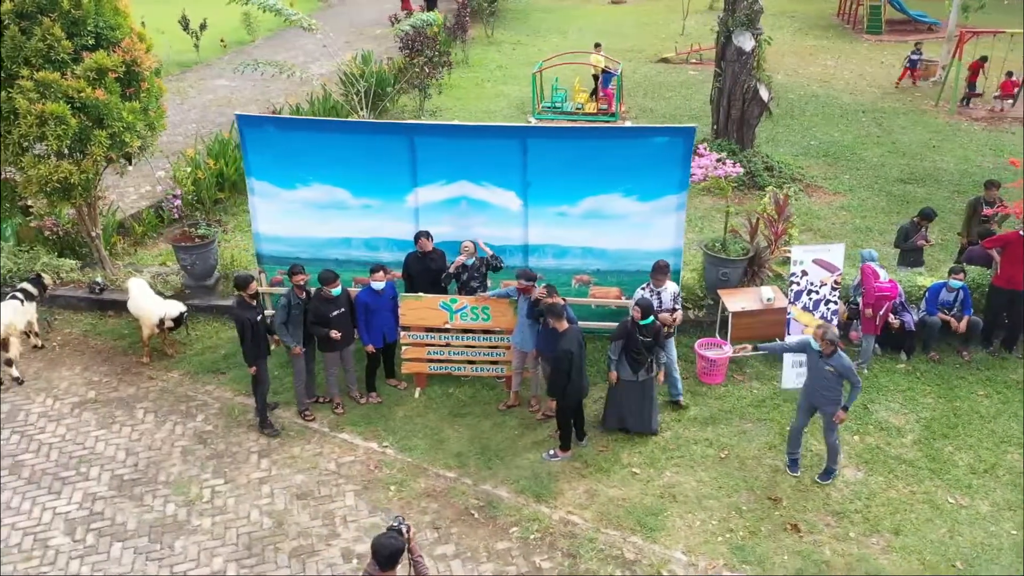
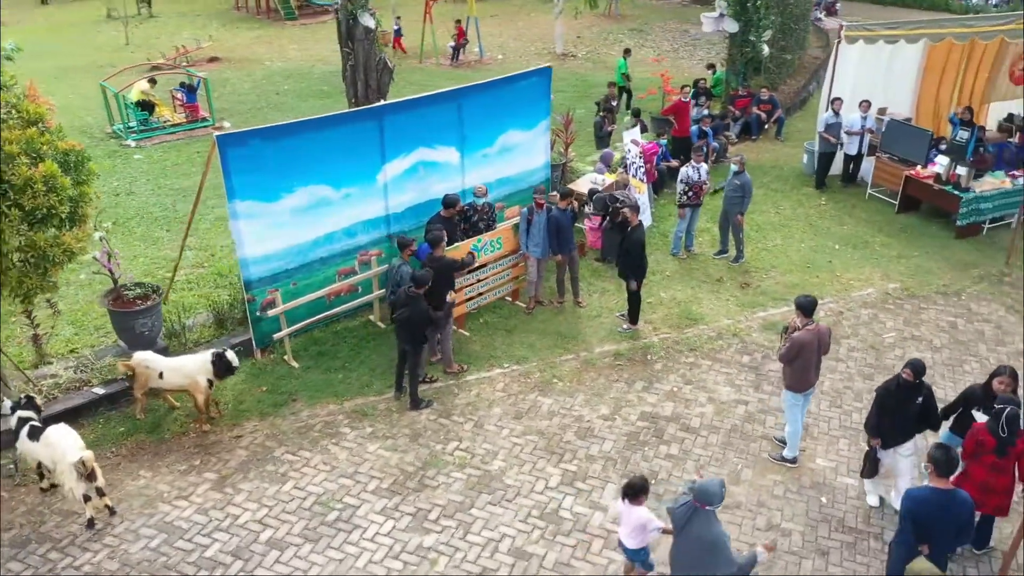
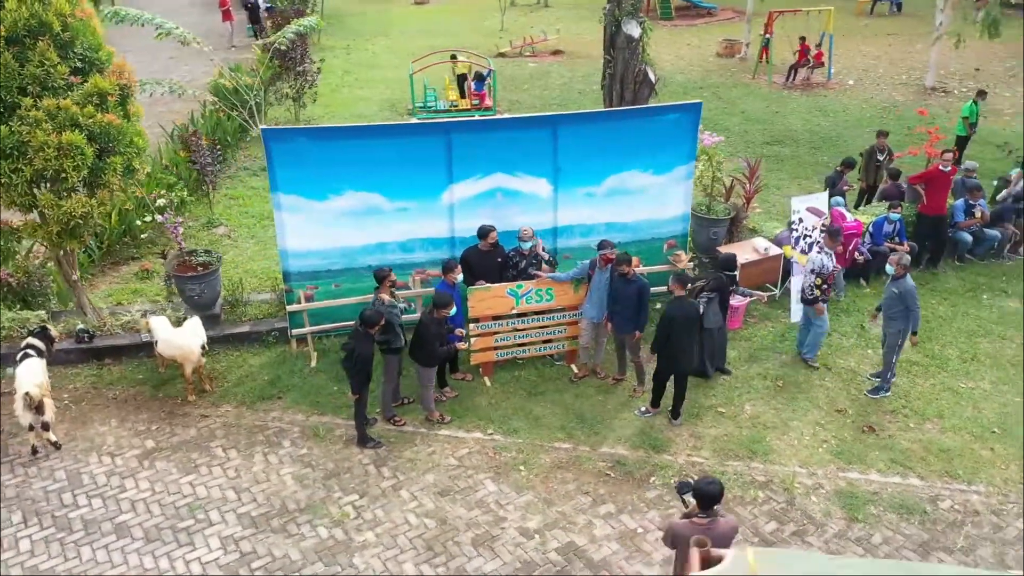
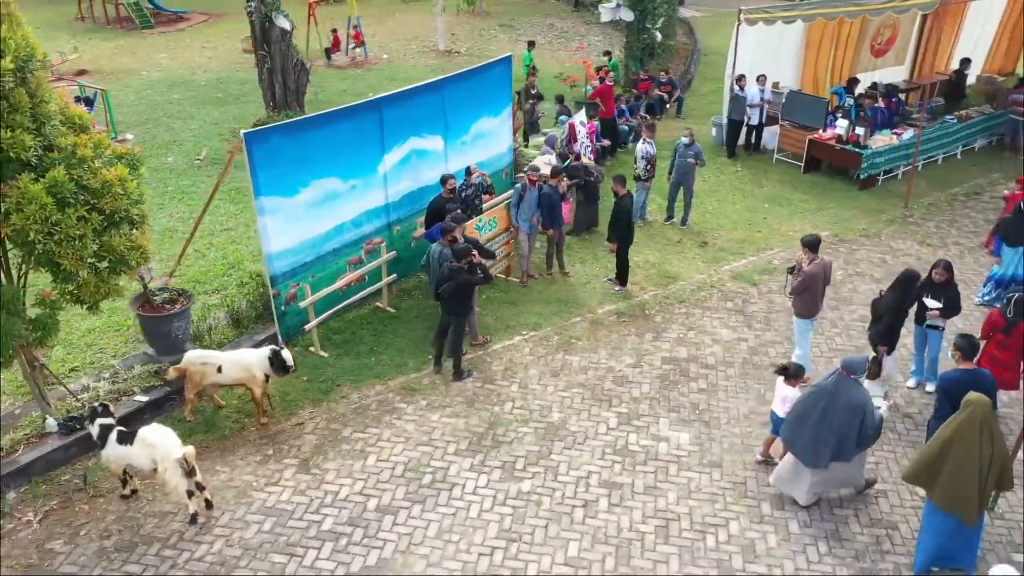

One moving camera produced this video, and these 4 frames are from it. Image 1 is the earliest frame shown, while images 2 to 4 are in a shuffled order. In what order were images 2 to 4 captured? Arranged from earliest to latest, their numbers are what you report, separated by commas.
3, 2, 4
